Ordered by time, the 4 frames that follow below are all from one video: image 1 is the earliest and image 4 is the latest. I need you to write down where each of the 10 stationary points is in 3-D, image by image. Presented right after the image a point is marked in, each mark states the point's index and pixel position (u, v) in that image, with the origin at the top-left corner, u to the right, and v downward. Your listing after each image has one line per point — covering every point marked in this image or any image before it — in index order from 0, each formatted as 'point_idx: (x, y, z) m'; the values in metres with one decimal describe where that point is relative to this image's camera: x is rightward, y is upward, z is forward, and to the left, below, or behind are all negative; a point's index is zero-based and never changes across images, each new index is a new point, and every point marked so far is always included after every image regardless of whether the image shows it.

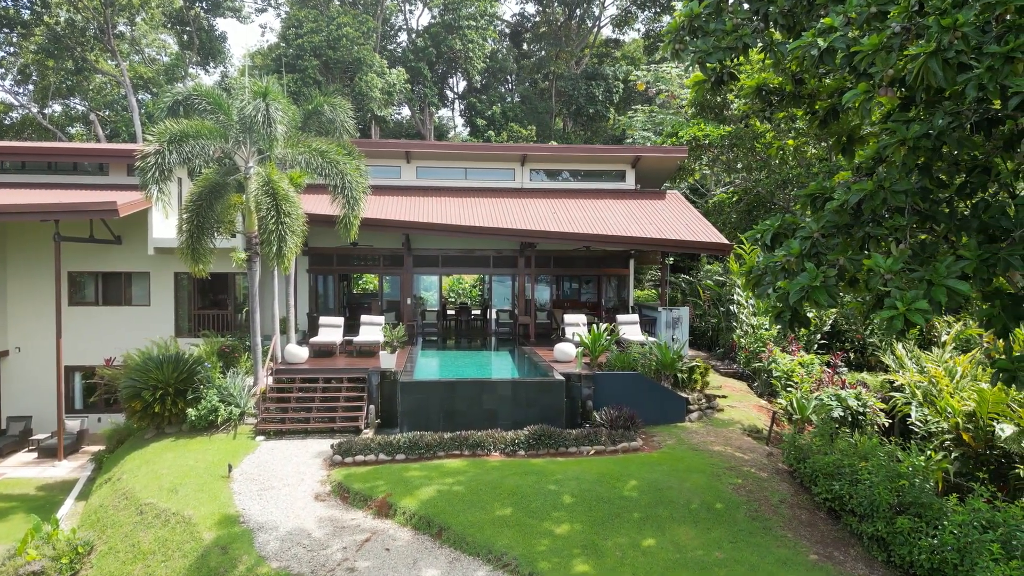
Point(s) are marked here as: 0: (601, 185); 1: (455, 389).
0: (+2.4, +2.7, +19.4) m
1: (-0.9, -1.6, +11.4) m
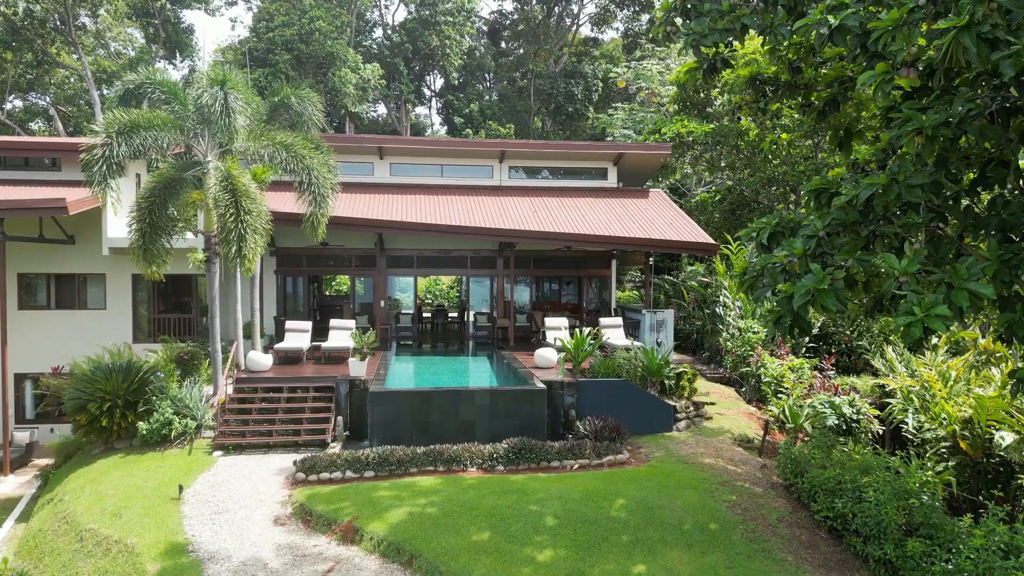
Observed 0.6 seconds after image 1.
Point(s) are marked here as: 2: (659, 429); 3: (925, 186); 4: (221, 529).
0: (+1.8, +2.7, +18.8) m
1: (-1.2, -1.6, +10.6) m
2: (+2.4, -2.3, +11.7) m
3: (+3.6, +0.9, +6.3) m
4: (-3.3, -2.7, +8.1) m
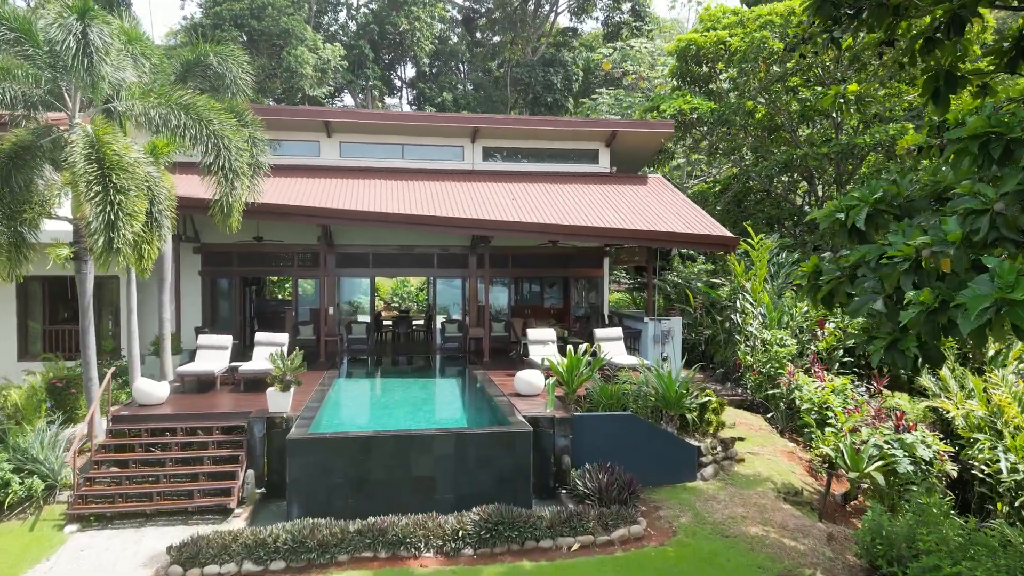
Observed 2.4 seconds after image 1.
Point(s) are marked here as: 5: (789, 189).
0: (+1.3, +2.6, +16.0) m
1: (-1.5, -1.7, +7.7) m
2: (+2.1, -2.3, +8.9) m
3: (+3.4, +0.8, +3.5) m
4: (-3.5, -2.8, +5.2) m
5: (+6.9, +2.5, +18.2) m
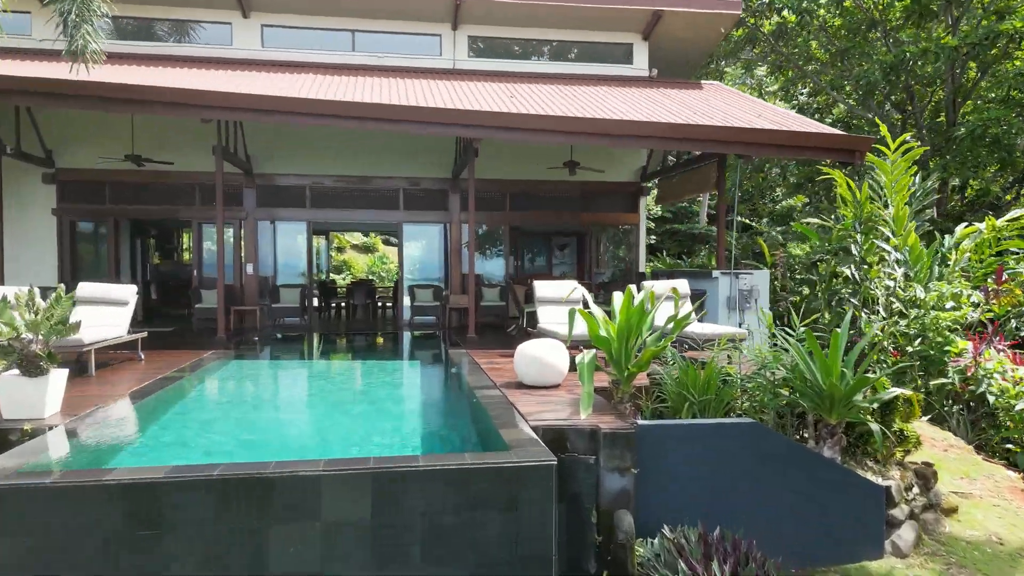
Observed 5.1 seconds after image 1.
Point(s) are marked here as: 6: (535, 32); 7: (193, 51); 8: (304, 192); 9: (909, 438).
0: (+1.2, +3.4, +11.4) m
1: (-1.5, -1.0, +3.2) m
2: (+2.0, -1.6, +4.4) m
3: (+3.4, +1.6, -1.0) m
4: (-3.5, -2.0, +0.6) m
5: (+6.9, +3.2, +13.7) m
6: (+0.3, +3.9, +11.2) m
7: (-4.5, +3.3, +10.2) m
8: (-3.1, +1.4, +10.6) m
9: (+2.6, -1.0, +5.0) m
